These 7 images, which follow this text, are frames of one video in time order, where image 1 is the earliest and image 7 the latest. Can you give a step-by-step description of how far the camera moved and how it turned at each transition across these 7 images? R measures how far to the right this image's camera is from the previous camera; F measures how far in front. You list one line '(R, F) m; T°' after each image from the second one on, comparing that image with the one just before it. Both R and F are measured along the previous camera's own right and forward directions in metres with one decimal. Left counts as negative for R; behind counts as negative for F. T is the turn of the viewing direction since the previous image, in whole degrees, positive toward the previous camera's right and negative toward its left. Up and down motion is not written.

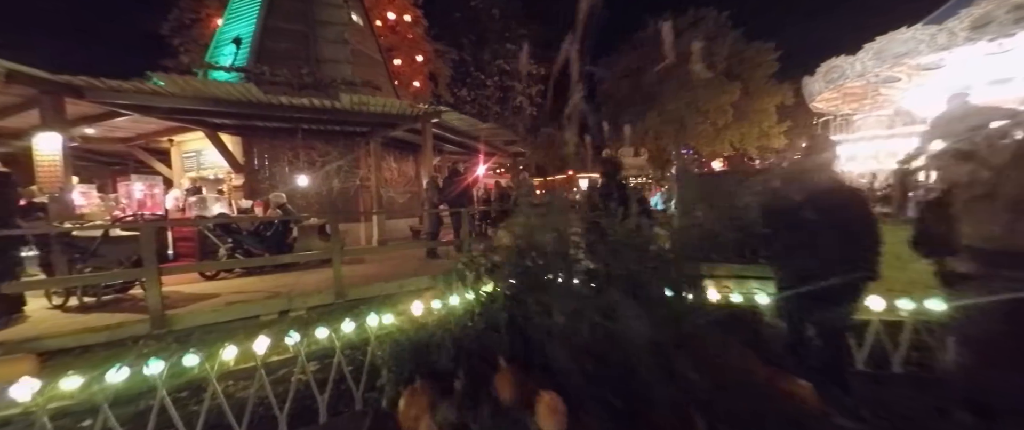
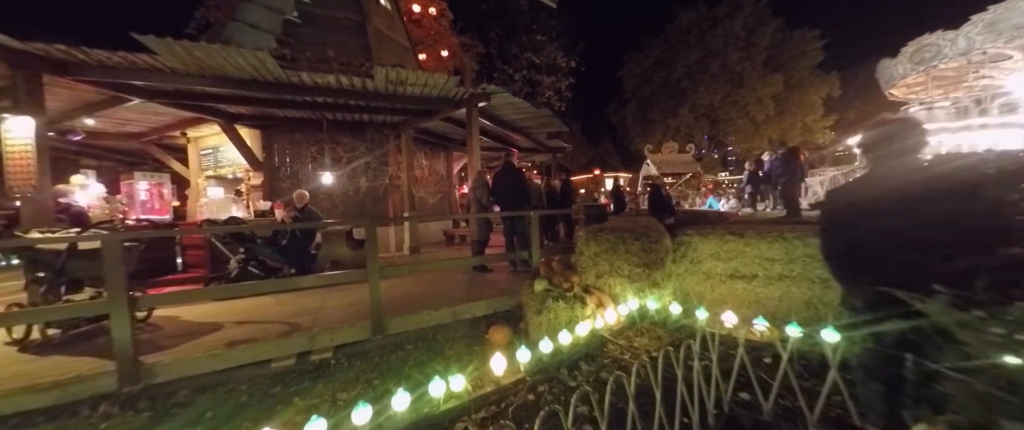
(-1.0, +1.5) m; -3°
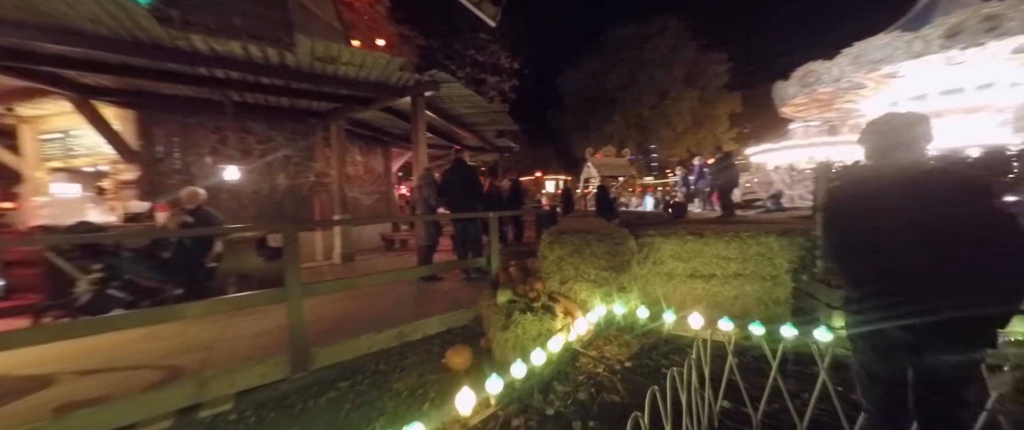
(-0.2, +0.6) m; +10°
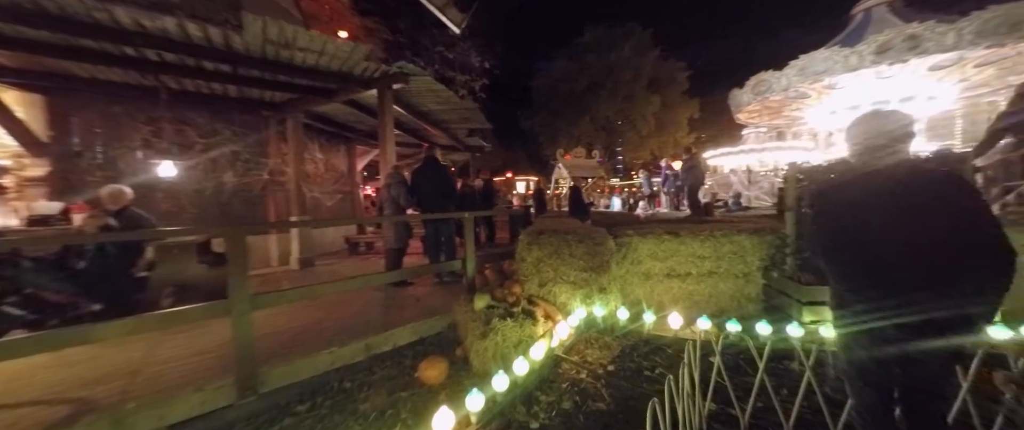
(-0.1, +0.2) m; +5°
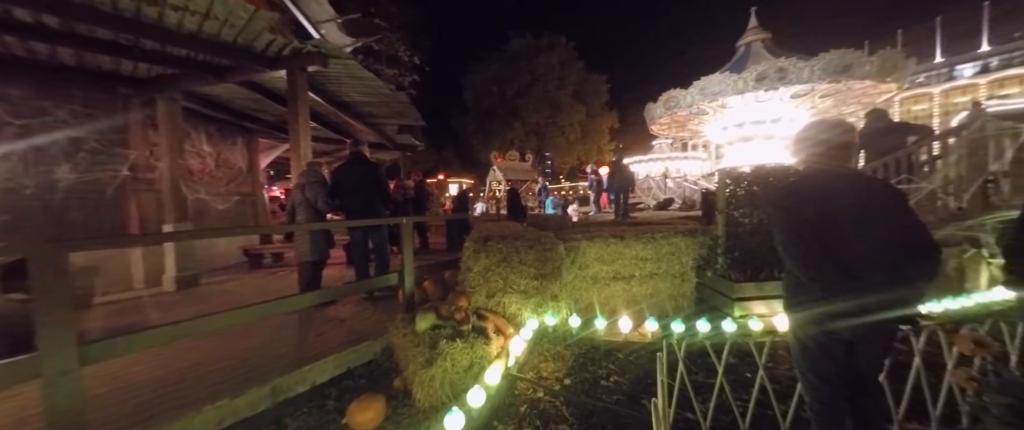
(-0.2, +0.4) m; +12°
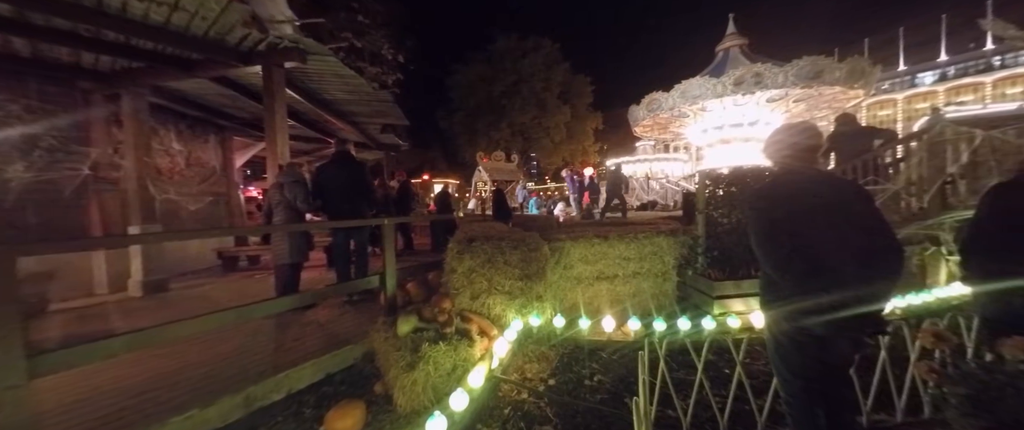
(0.0, 0.0) m; +3°
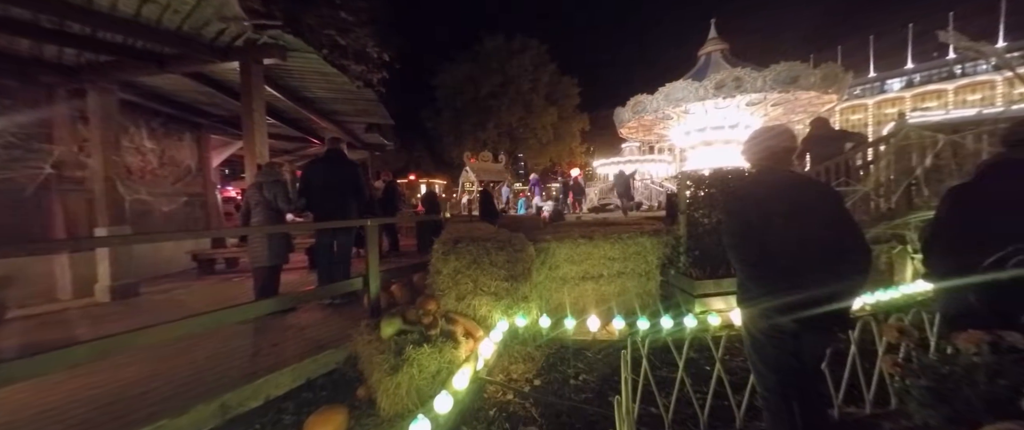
(0.0, 0.0) m; +2°
